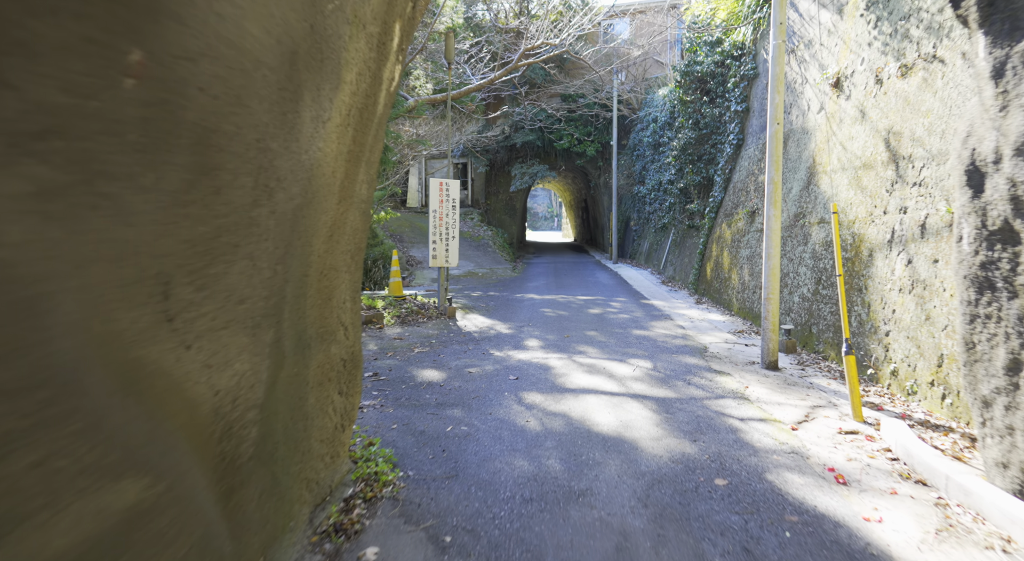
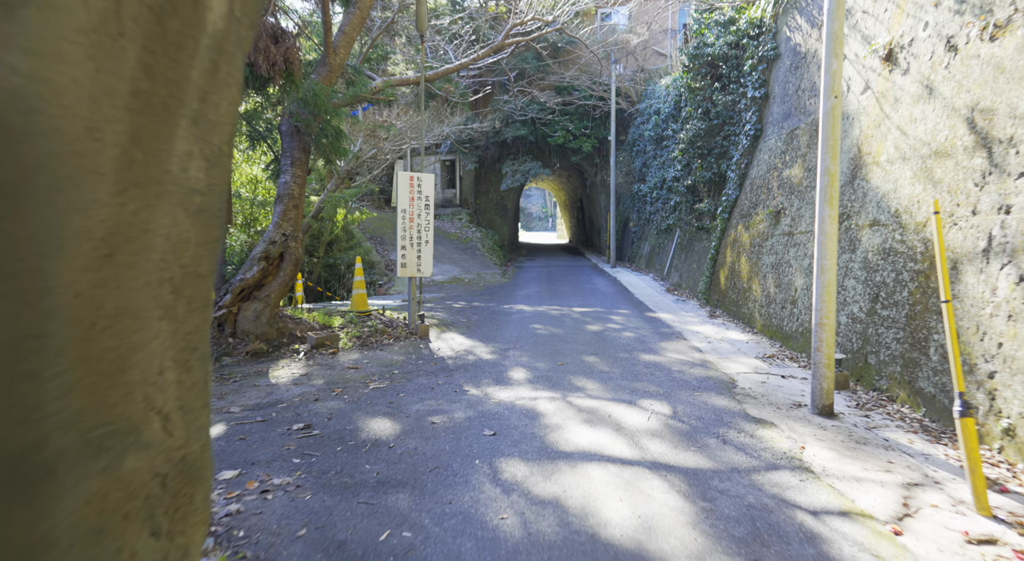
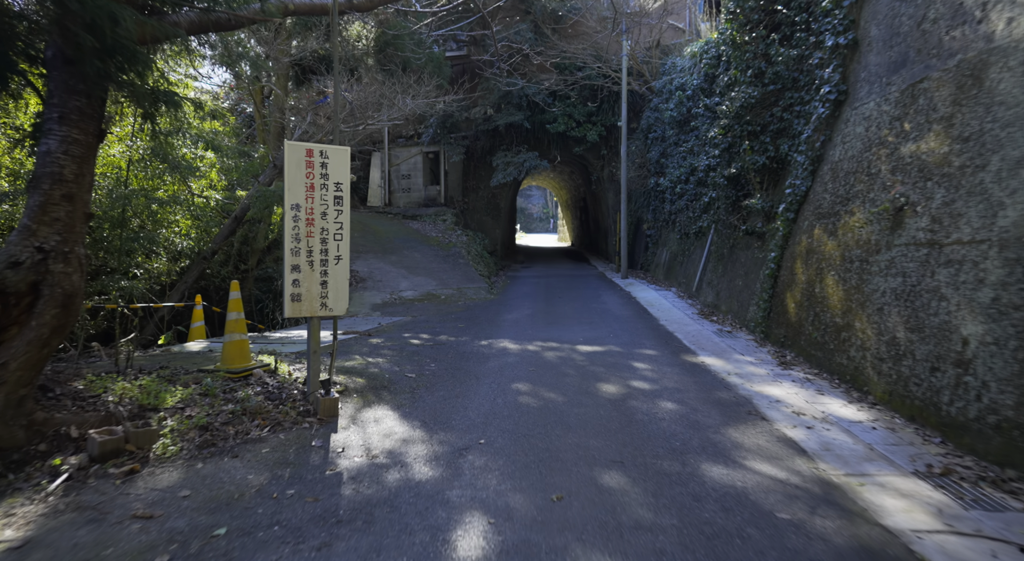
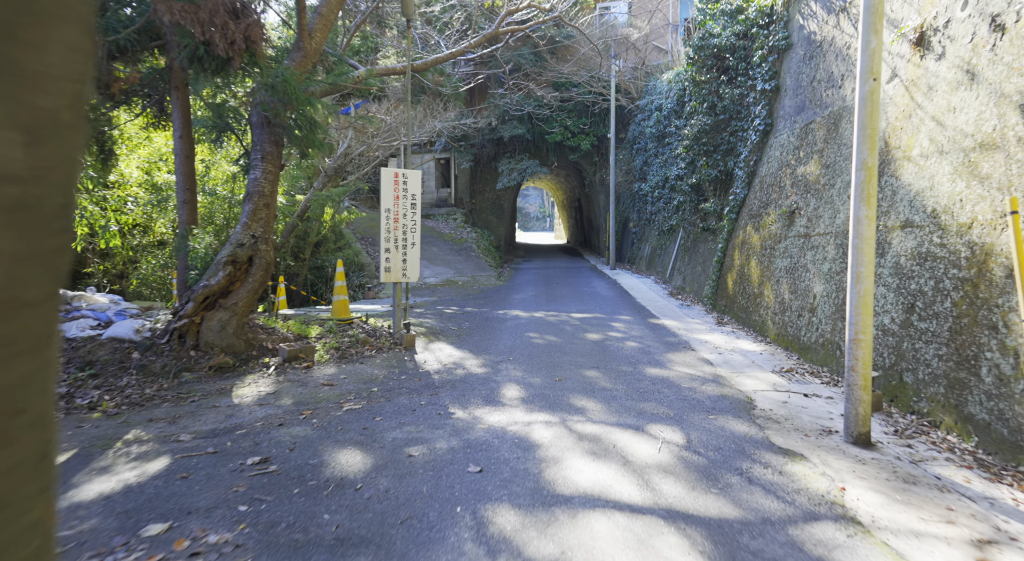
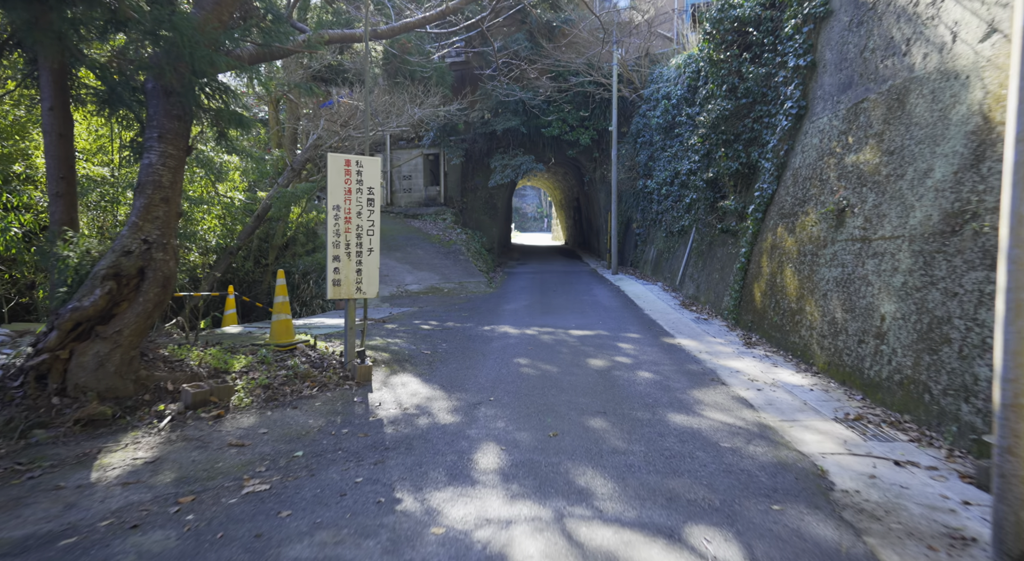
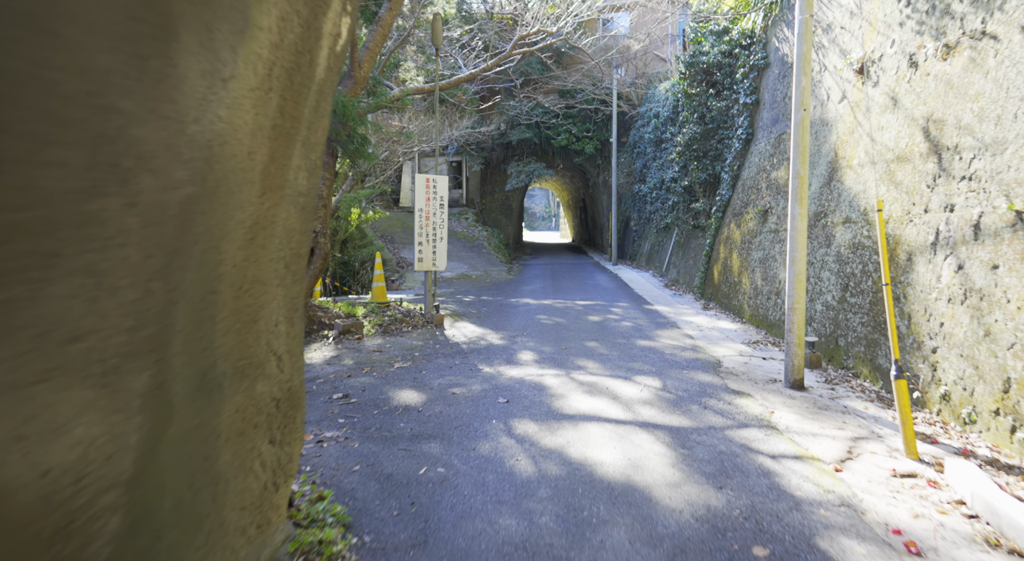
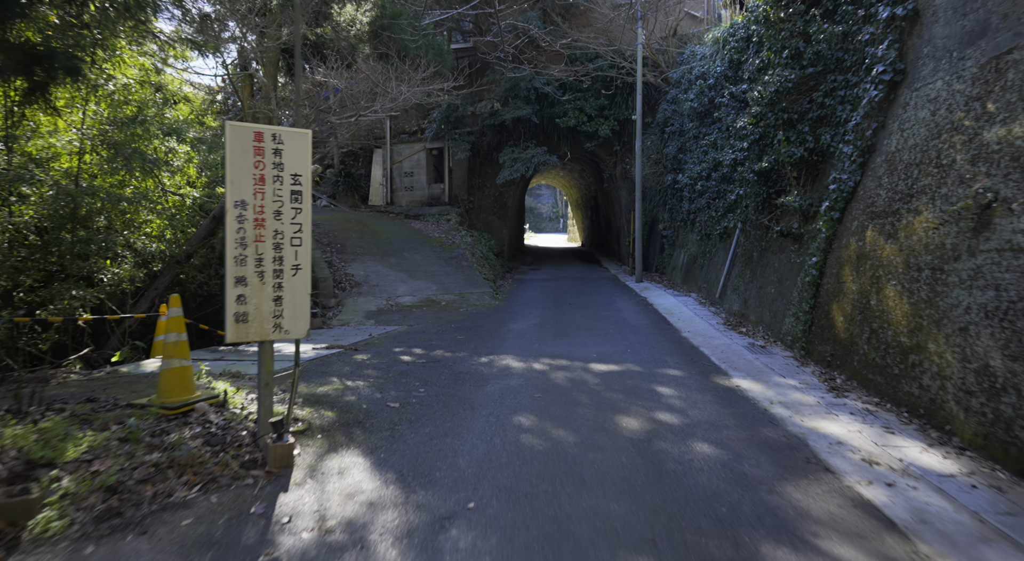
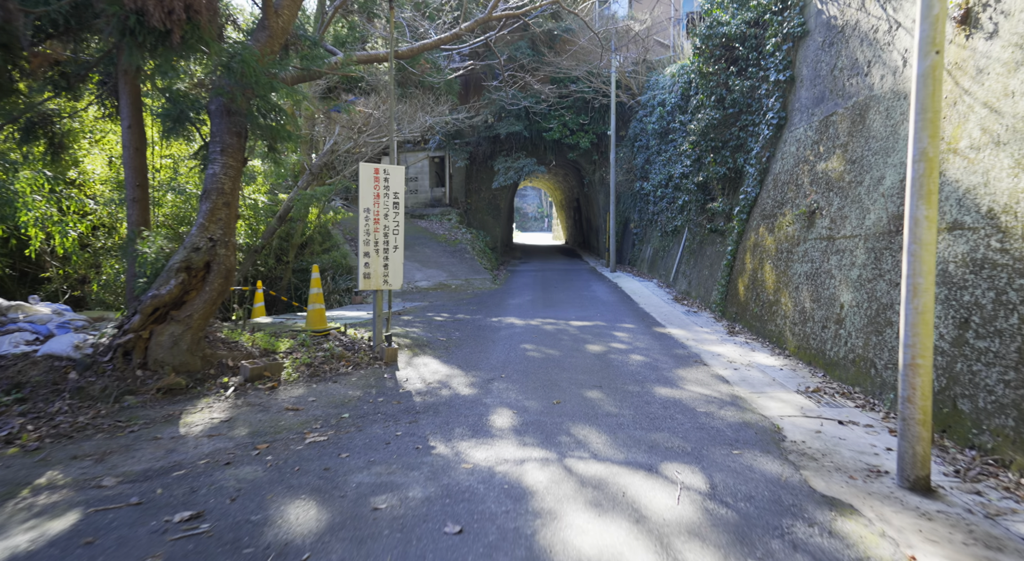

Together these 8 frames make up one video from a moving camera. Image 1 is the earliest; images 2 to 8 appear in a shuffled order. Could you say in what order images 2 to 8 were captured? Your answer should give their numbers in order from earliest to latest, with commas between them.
6, 2, 4, 8, 5, 3, 7
